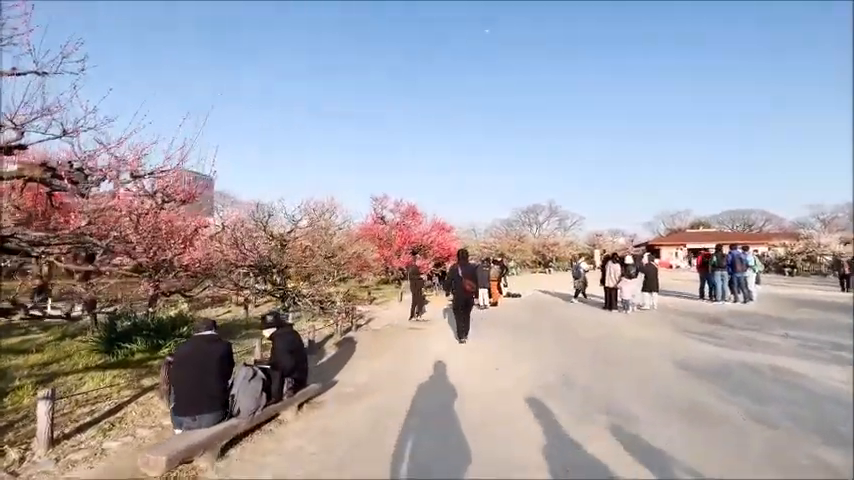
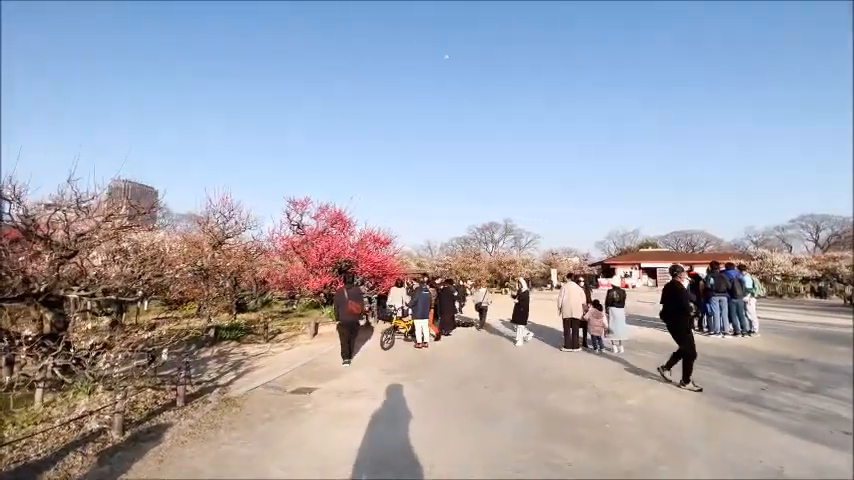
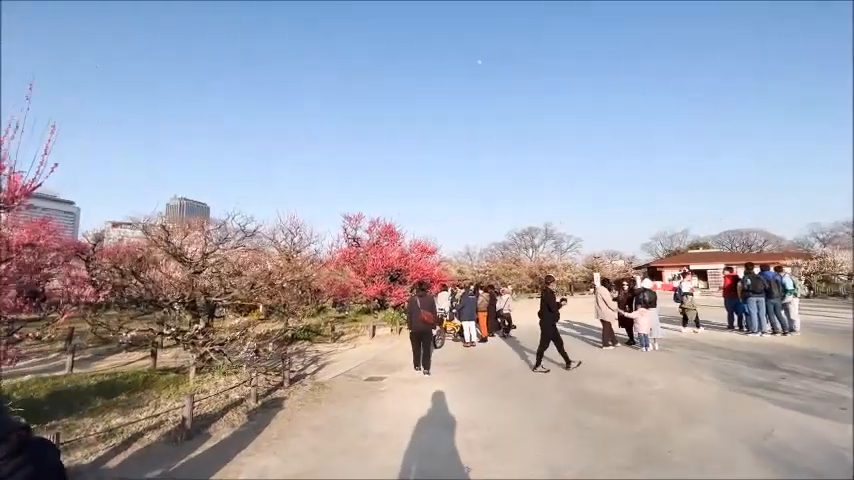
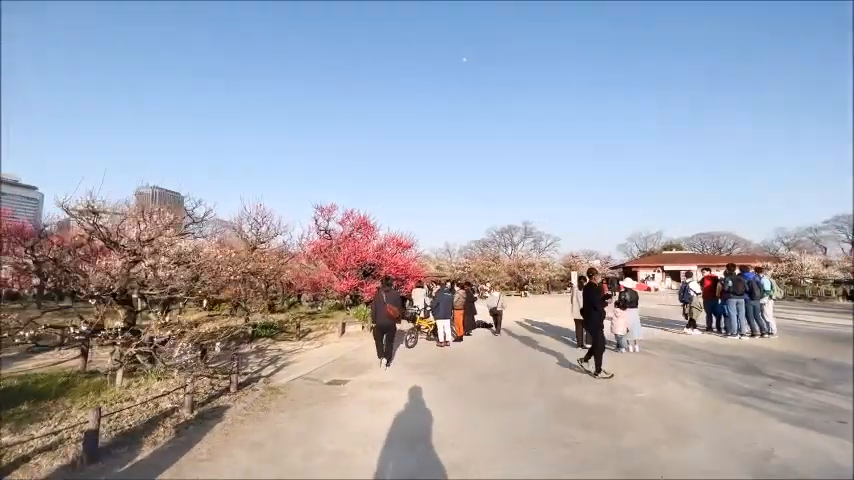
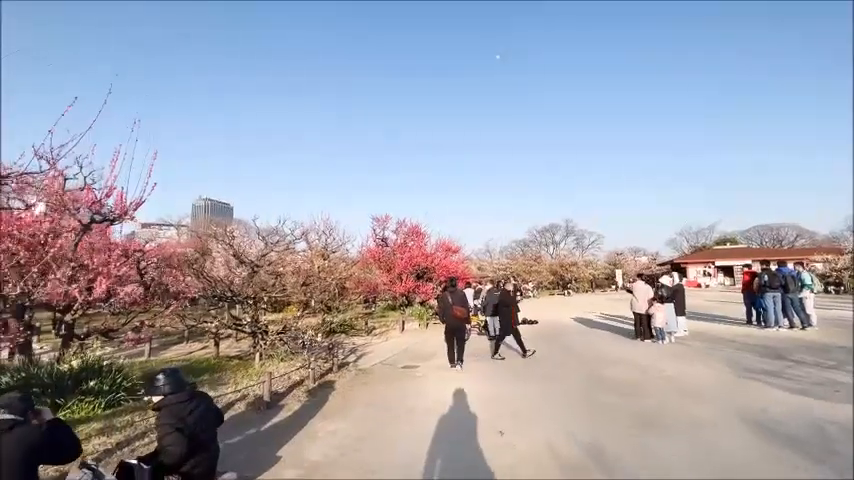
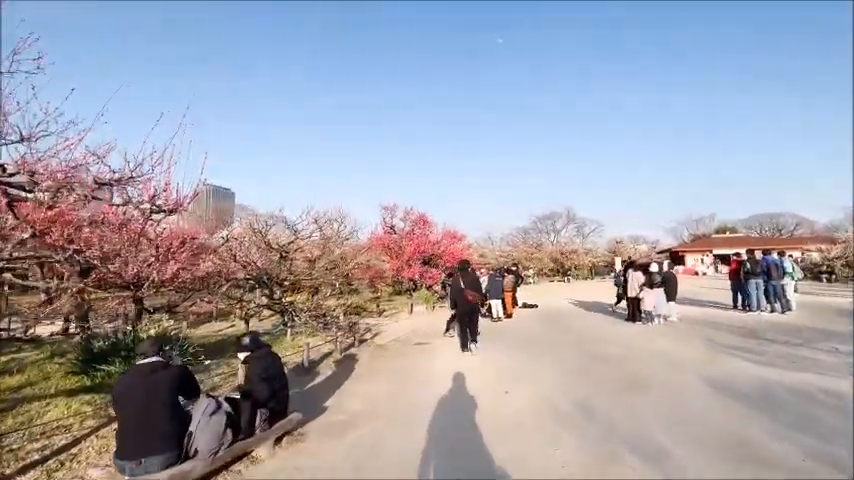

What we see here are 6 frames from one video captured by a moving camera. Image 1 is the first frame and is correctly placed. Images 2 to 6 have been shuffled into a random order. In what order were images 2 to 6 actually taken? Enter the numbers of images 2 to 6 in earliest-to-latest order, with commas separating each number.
6, 5, 3, 4, 2
